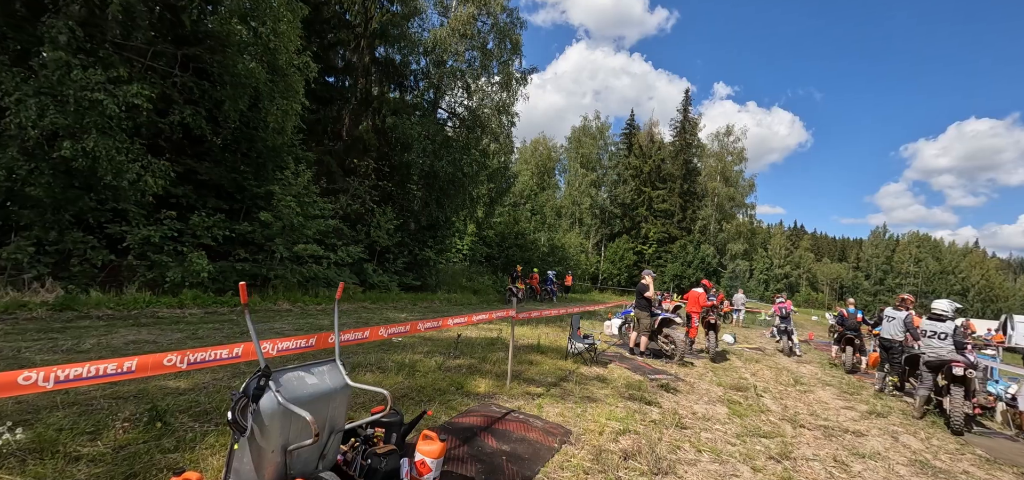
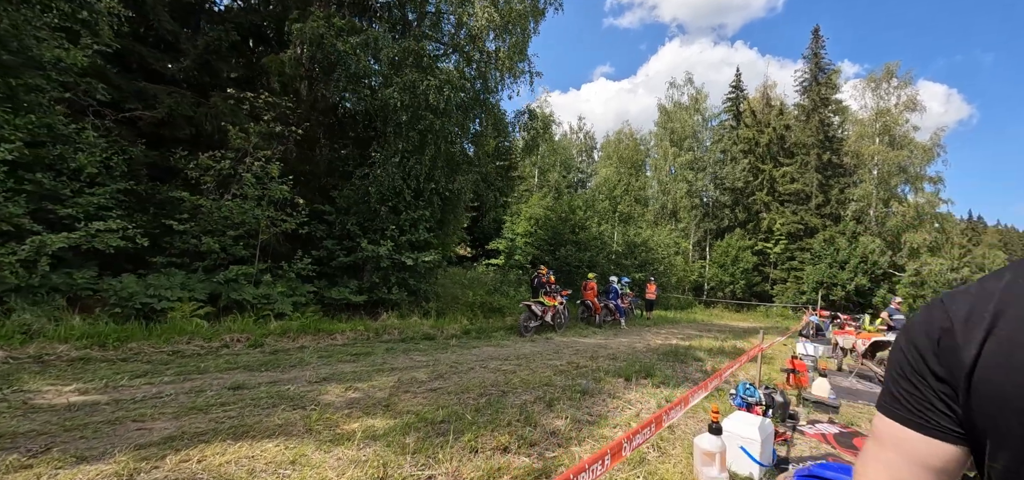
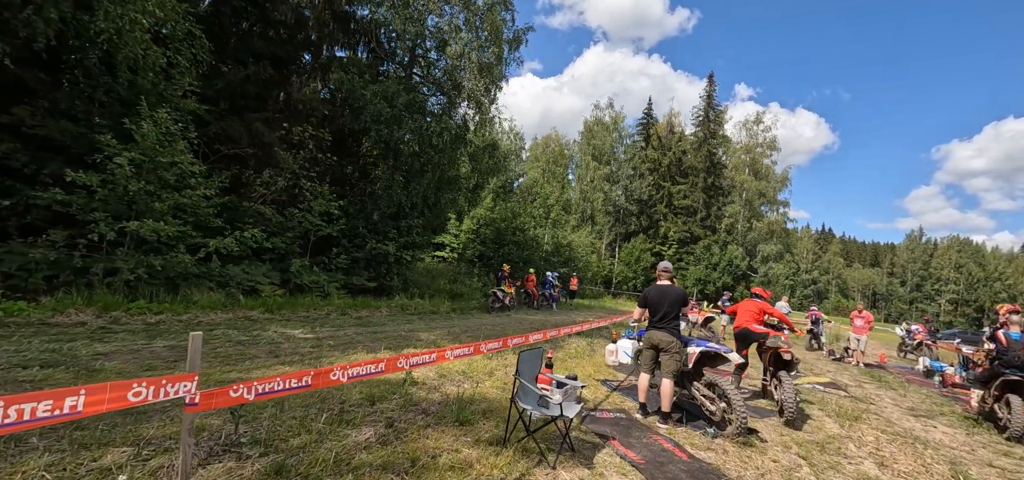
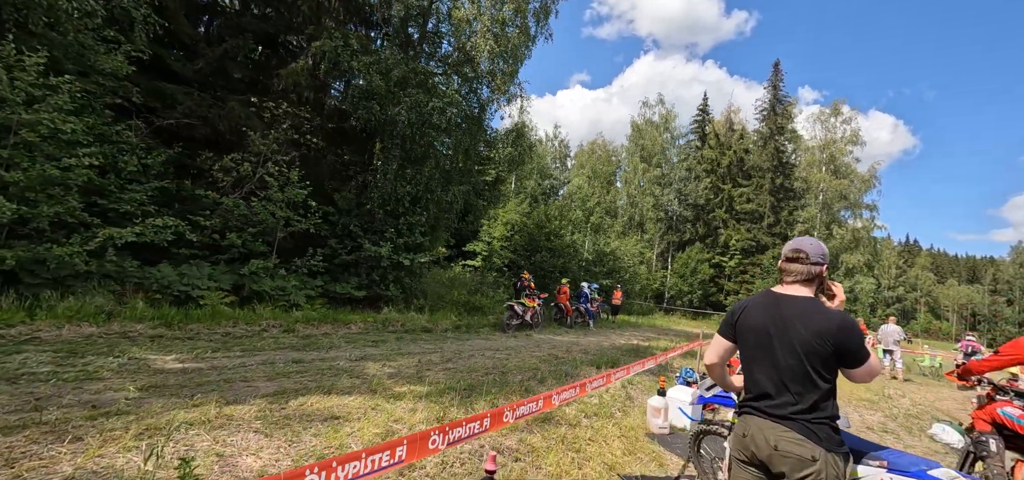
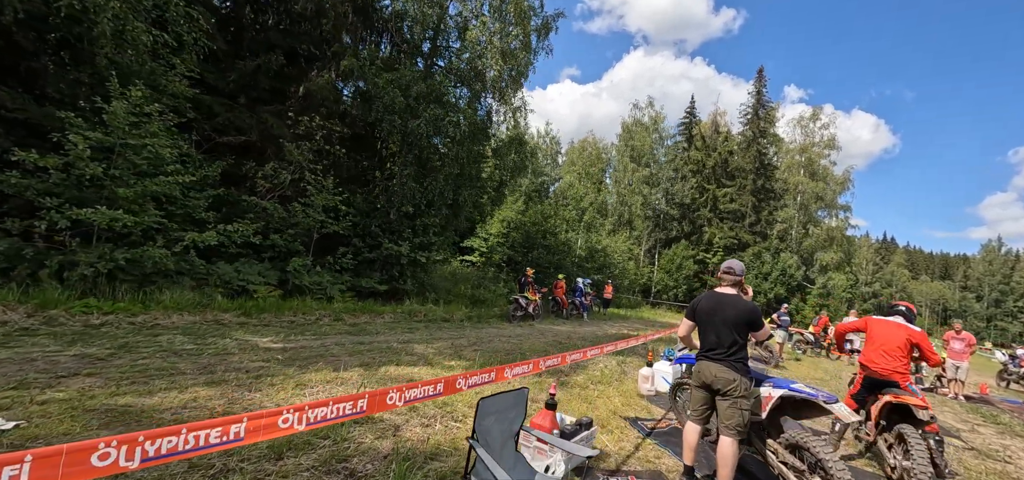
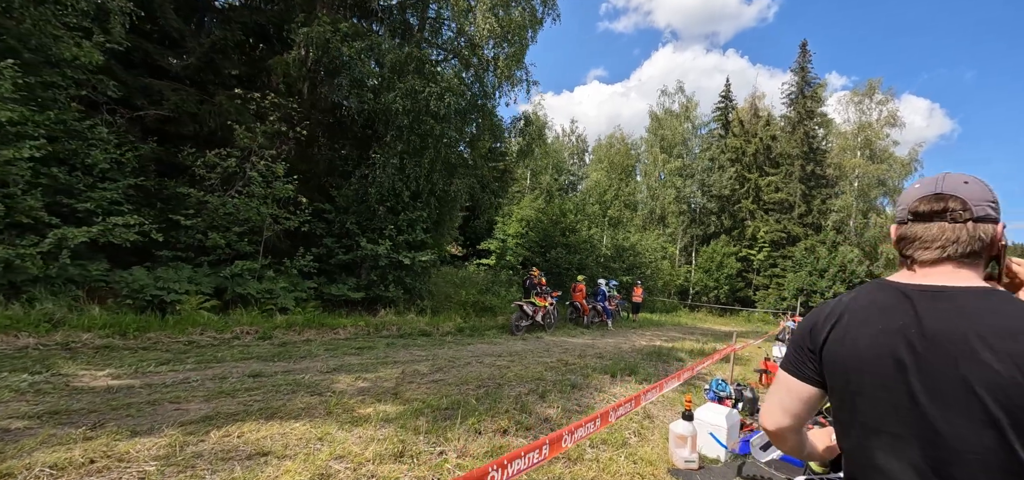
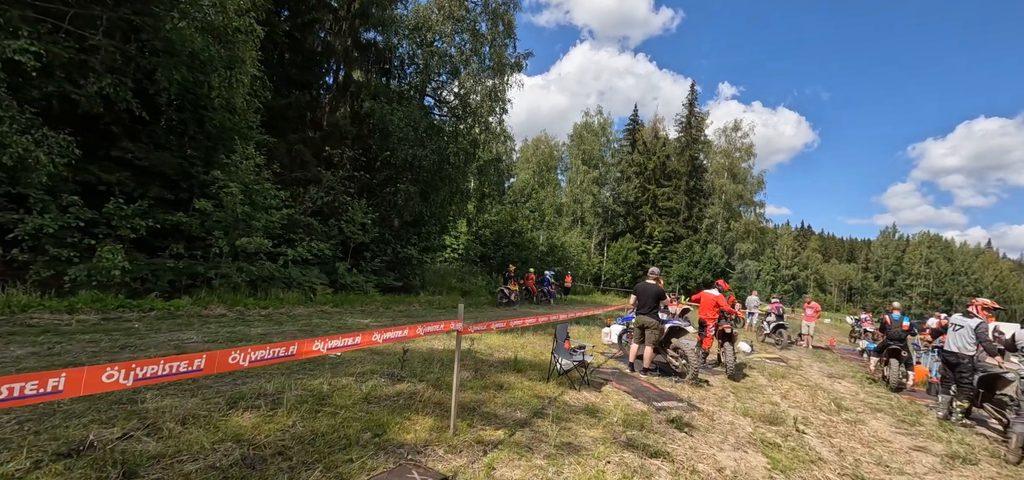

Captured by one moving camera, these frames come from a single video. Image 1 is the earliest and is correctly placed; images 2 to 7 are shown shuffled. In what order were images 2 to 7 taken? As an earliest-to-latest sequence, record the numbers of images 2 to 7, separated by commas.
7, 3, 5, 4, 6, 2
